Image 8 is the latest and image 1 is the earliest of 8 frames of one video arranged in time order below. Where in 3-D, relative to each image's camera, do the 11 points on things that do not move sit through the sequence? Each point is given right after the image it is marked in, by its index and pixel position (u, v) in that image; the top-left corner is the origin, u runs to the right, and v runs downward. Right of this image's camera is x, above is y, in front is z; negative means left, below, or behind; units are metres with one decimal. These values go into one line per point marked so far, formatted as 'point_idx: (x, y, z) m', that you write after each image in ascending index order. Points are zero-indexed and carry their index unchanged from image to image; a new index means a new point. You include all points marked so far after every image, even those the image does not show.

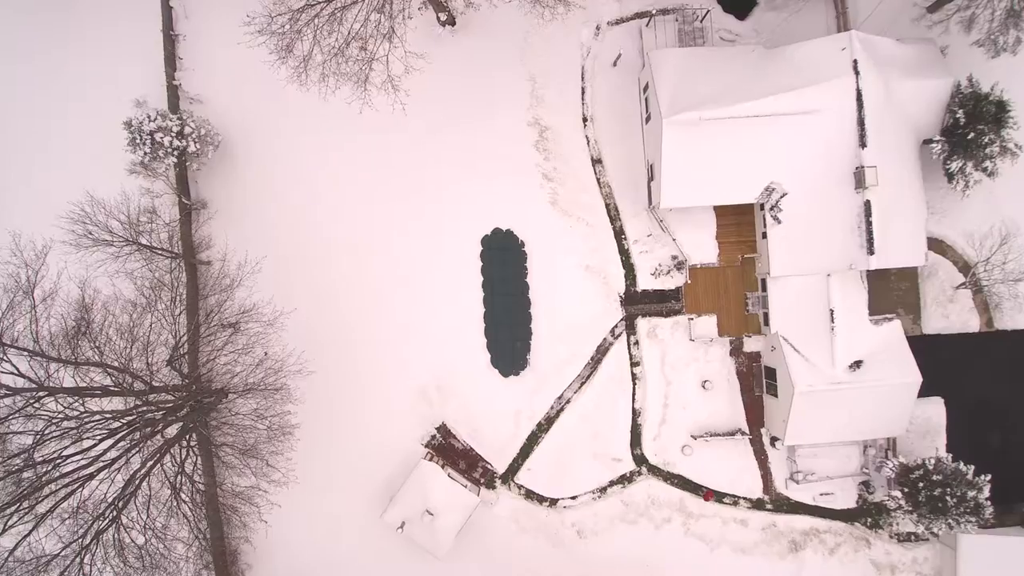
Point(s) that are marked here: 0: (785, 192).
0: (+10.7, +3.7, +19.4) m
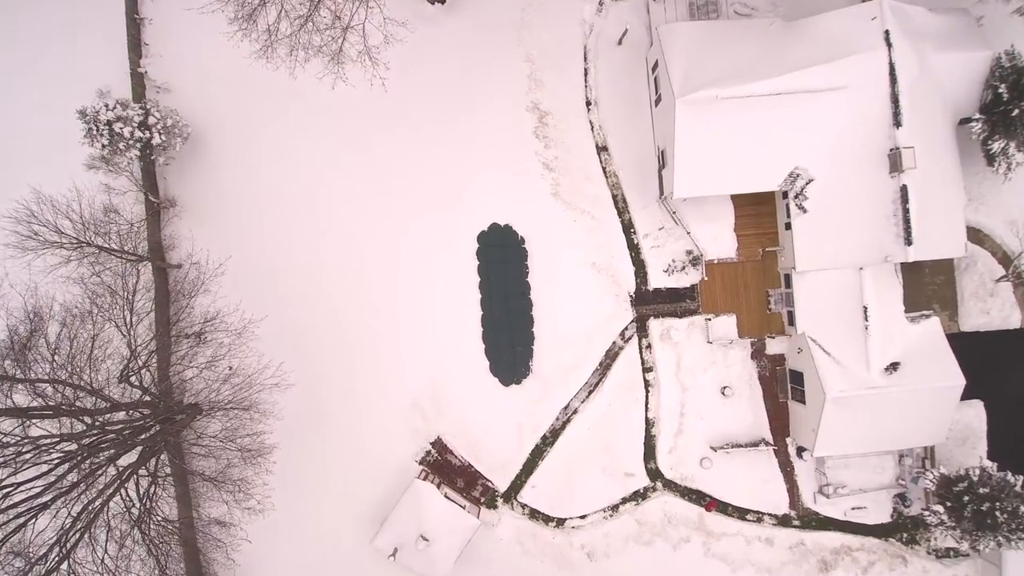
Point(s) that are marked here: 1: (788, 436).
0: (+10.6, +3.9, +17.6) m
1: (+10.9, -5.9, +19.6) m
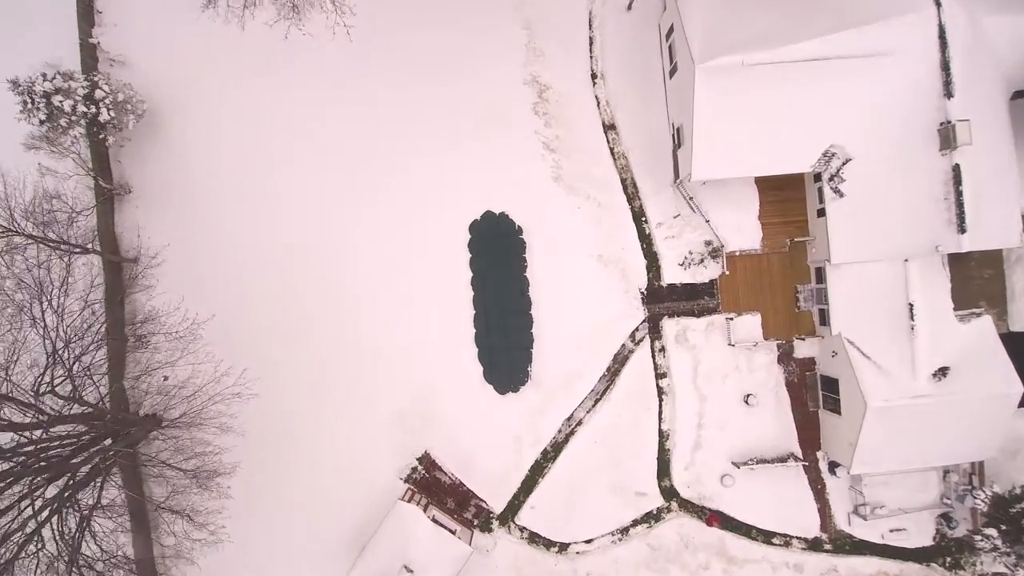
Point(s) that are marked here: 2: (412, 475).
0: (+10.5, +4.1, +15.4) m
1: (+10.8, -5.7, +17.4) m
2: (-3.5, -6.6, +17.4) m
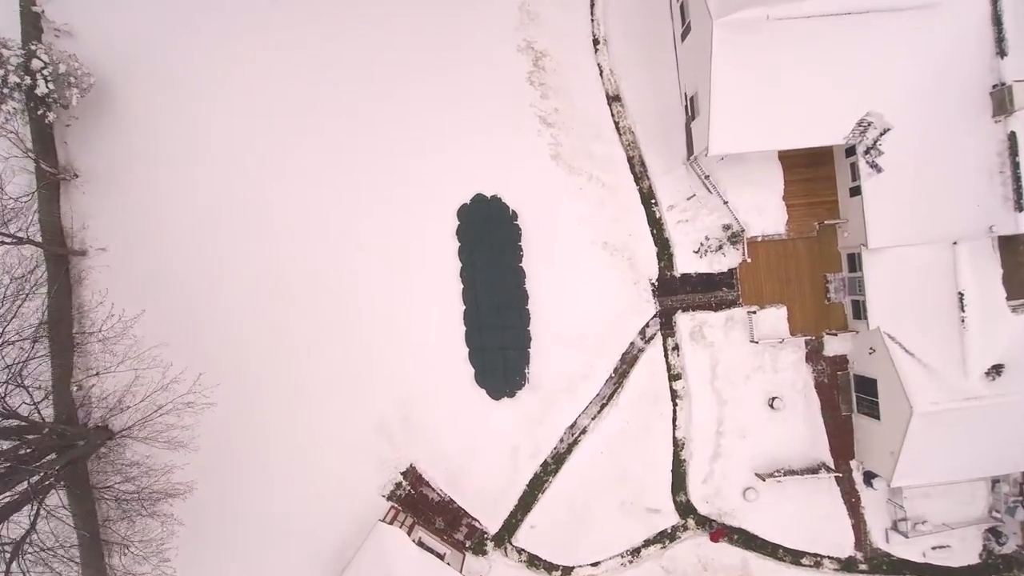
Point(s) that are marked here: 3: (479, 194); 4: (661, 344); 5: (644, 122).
0: (+10.3, +4.4, +13.5) m
1: (+10.7, -5.4, +15.5) m
2: (-3.6, -6.4, +15.5) m
3: (-1.0, +2.9, +15.5) m
4: (+4.6, -1.8, +15.4) m
5: (+4.1, +5.2, +15.4) m
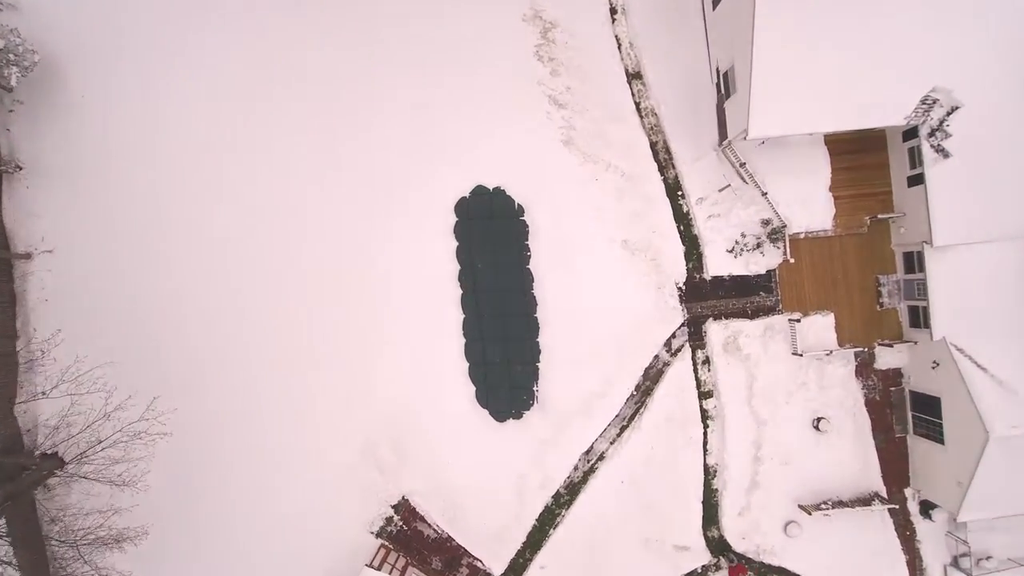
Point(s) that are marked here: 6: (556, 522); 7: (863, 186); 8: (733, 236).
0: (+10.4, +4.3, +11.6) m
1: (+10.9, -5.5, +13.6) m
2: (-3.4, -6.5, +13.5) m
3: (-0.9, +2.8, +13.5) m
4: (+4.8, -1.9, +13.4) m
5: (+4.3, +5.0, +13.5) m
6: (+1.2, -6.4, +13.5) m
7: (+9.3, +2.7, +13.2) m
8: (+5.9, +1.4, +13.4) m
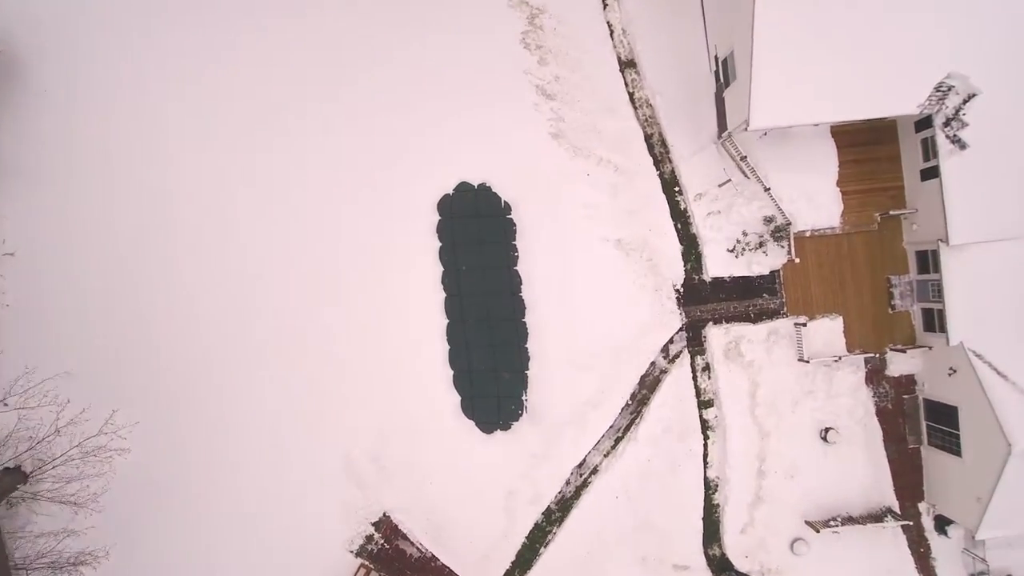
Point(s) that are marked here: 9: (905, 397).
0: (+10.1, +4.3, +10.8) m
1: (+10.6, -5.5, +12.8) m
2: (-3.7, -6.6, +12.7) m
3: (-1.2, +2.7, +12.7) m
4: (+4.5, -1.9, +12.6) m
5: (+3.9, +5.0, +12.6) m
6: (+0.9, -6.4, +12.6) m
7: (+9.0, +2.7, +12.4) m
8: (+5.6, +1.3, +12.5) m
9: (+10.1, -2.8, +12.7) m
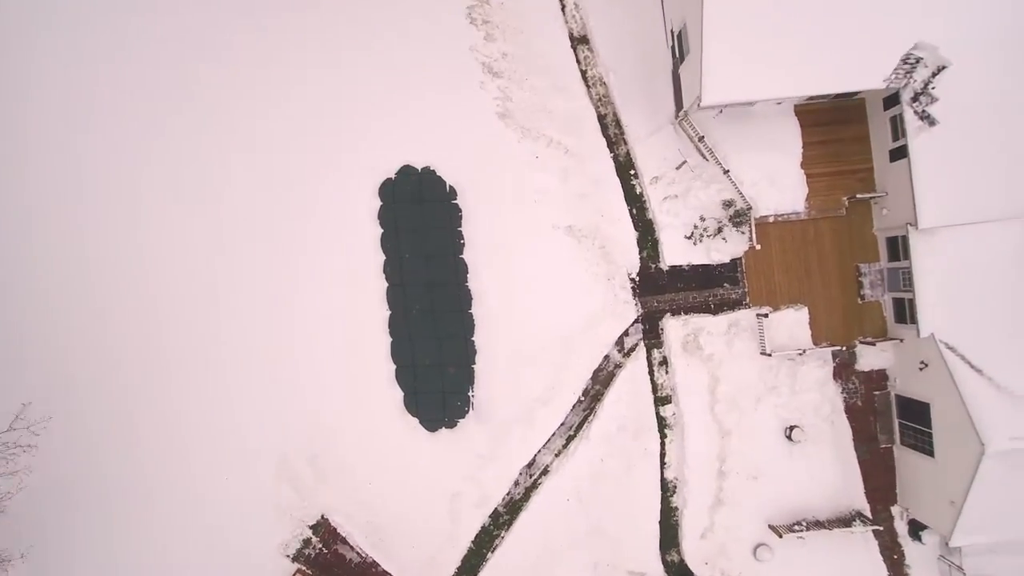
0: (+8.7, +4.6, +10.0) m
1: (+9.3, -5.2, +12.0) m
2: (-5.0, -6.4, +12.0) m
3: (-2.5, +2.9, +12.0) m
4: (+3.2, -1.7, +11.9) m
5: (+2.6, +5.2, +11.9) m
6: (-0.4, -6.2, +11.9) m
7: (+7.7, +3.0, +11.6) m
8: (+4.3, +1.6, +11.8) m
9: (+8.7, -2.5, +11.9) m
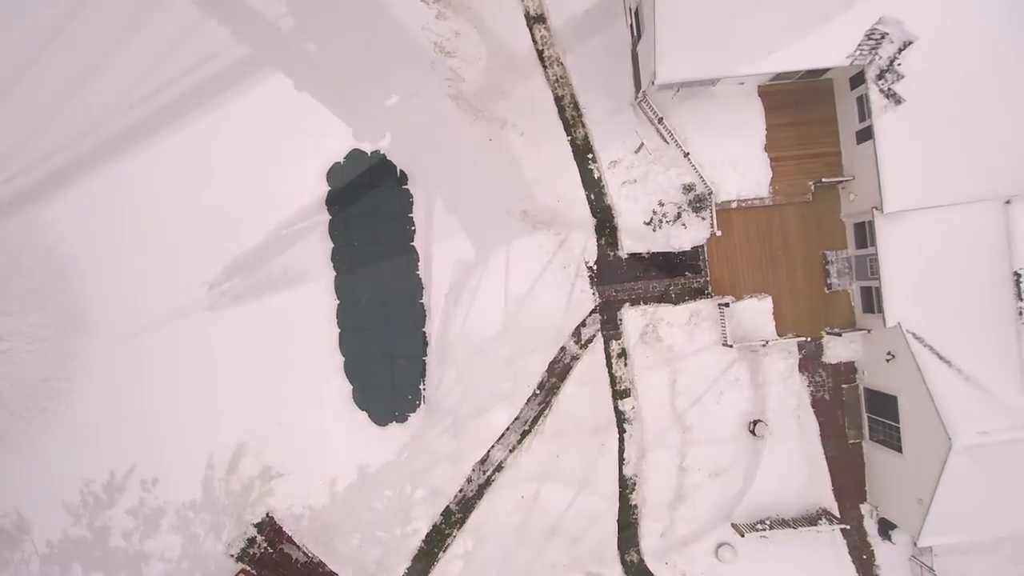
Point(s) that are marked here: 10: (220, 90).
0: (+7.6, +4.8, +9.5) m
1: (+8.2, -5.0, +11.5) m
2: (-6.1, -6.1, +11.5) m
3: (-3.6, +3.2, +11.5) m
4: (+2.1, -1.4, +11.4) m
5: (+1.5, +5.5, +11.4) m
6: (-1.5, -5.9, +11.4) m
7: (+6.6, +3.2, +11.1) m
8: (+3.2, +1.9, +11.3) m
9: (+7.7, -2.3, +11.4) m
10: (-6.8, +4.7, +11.6) m
